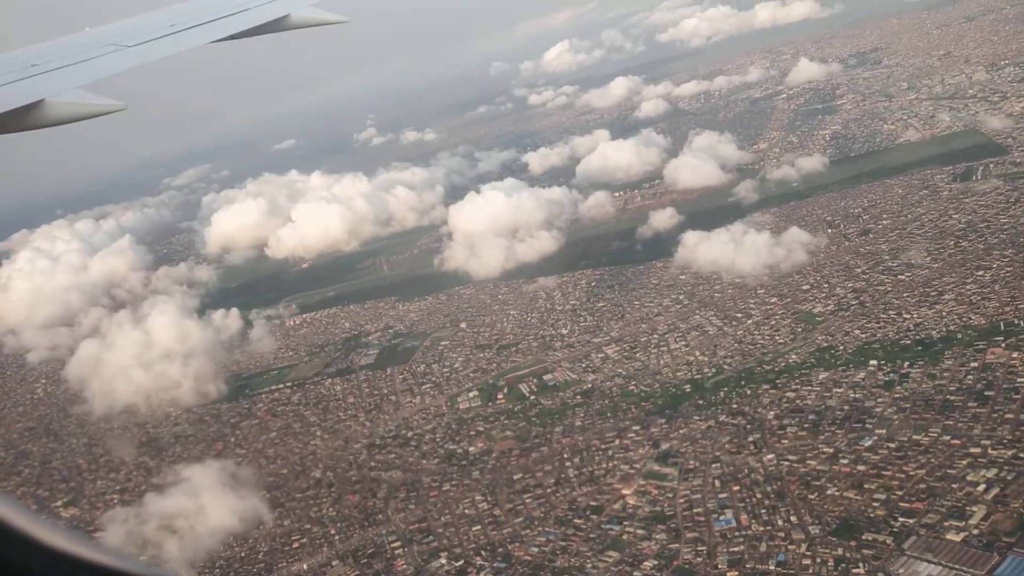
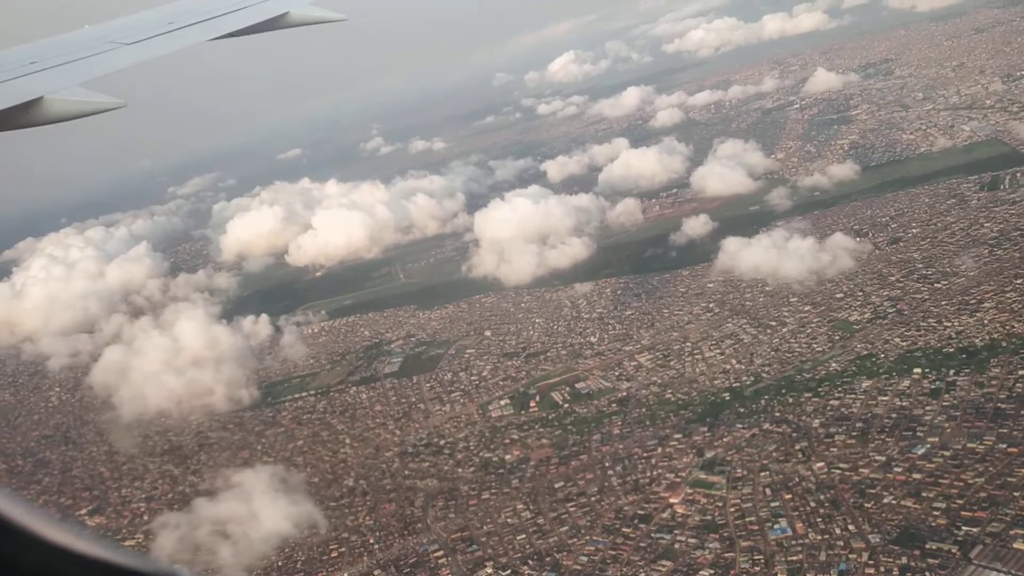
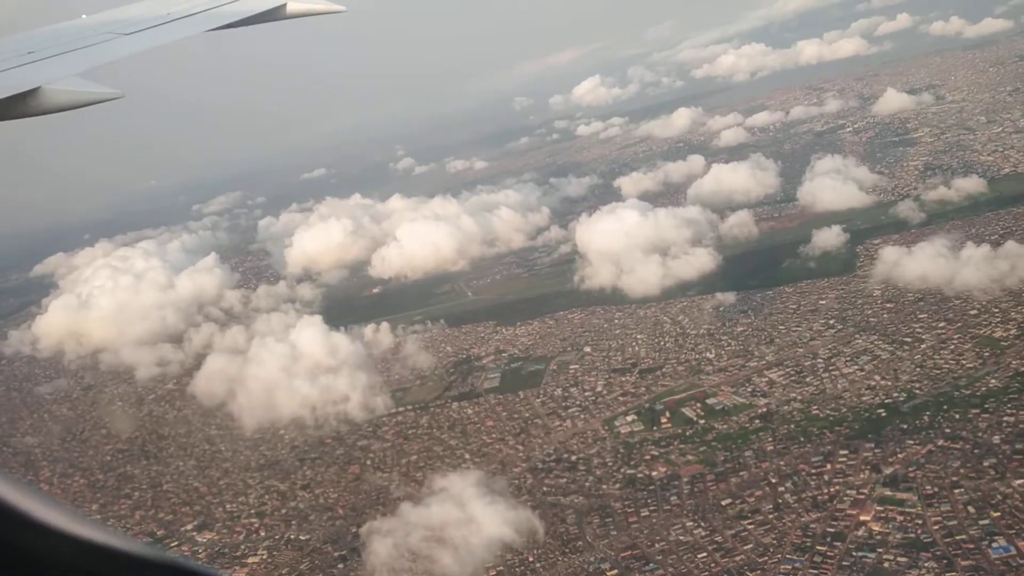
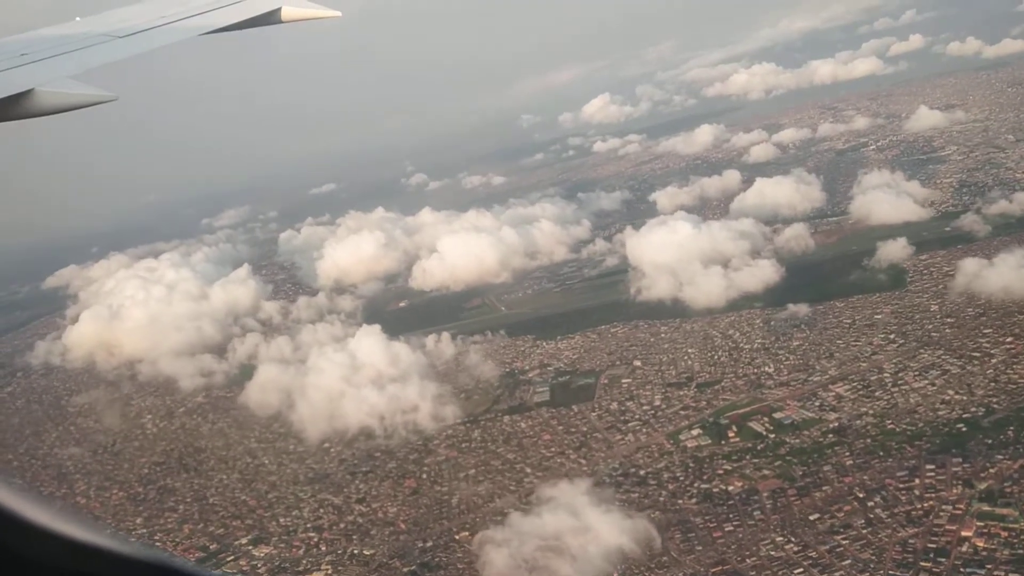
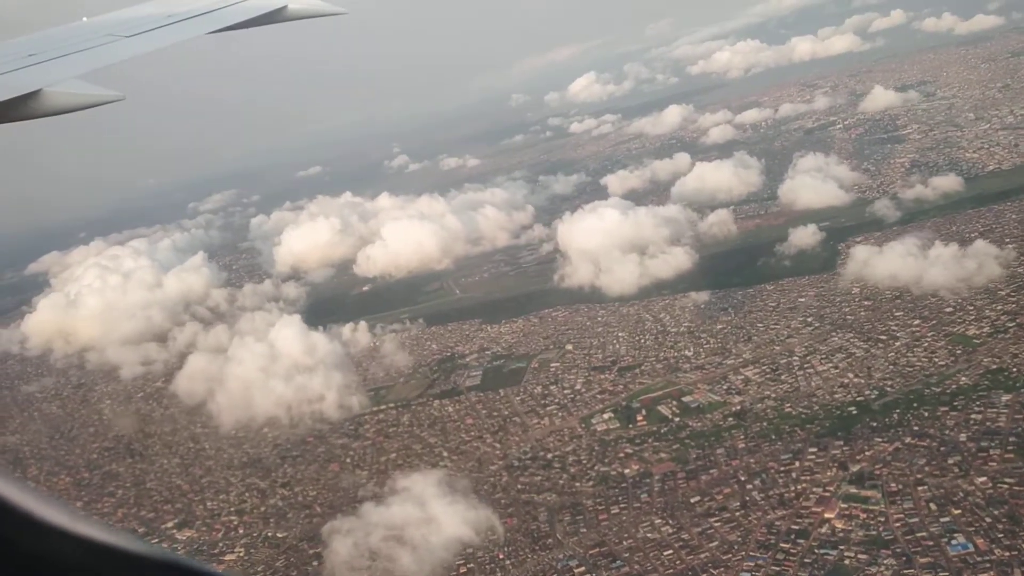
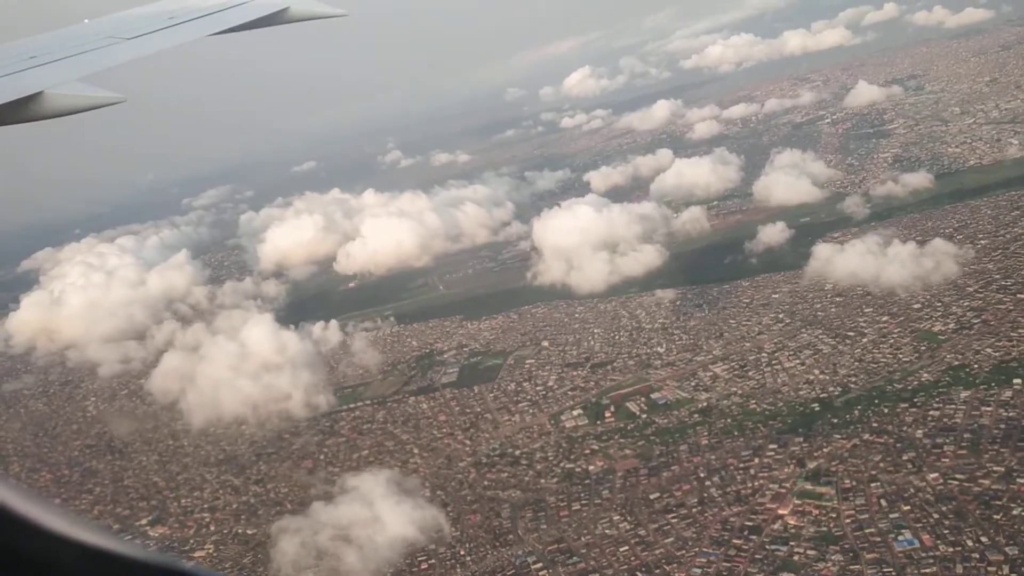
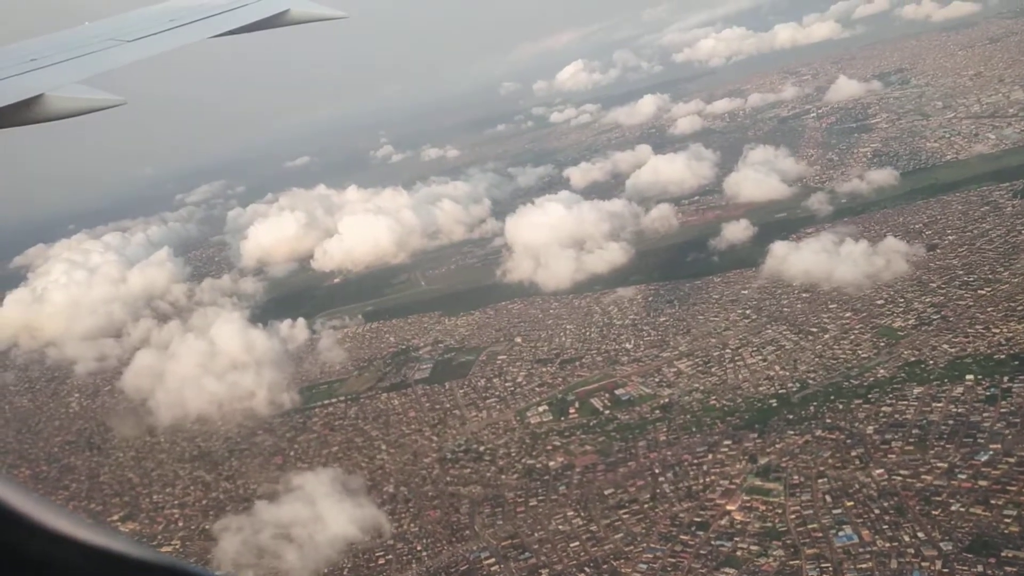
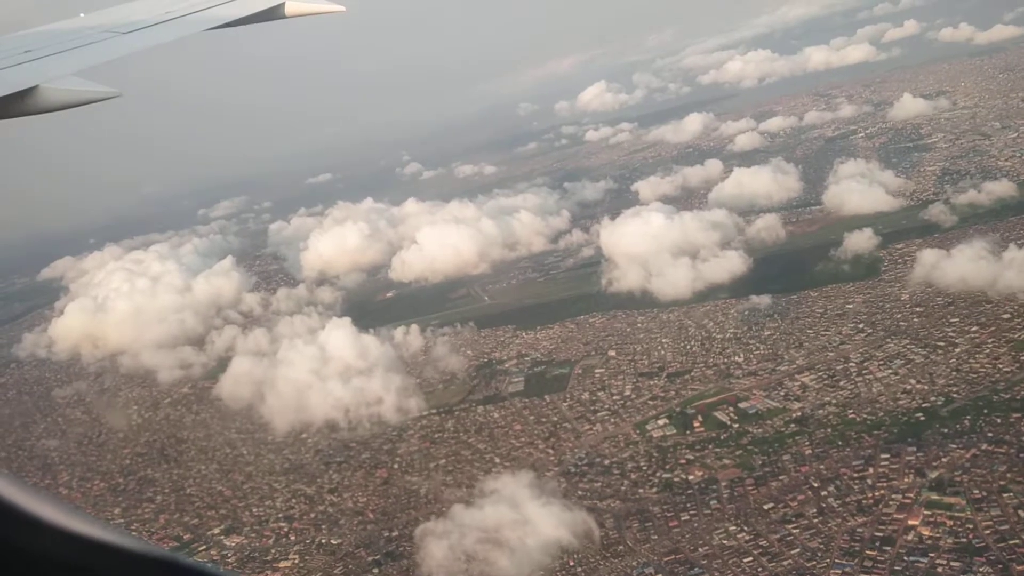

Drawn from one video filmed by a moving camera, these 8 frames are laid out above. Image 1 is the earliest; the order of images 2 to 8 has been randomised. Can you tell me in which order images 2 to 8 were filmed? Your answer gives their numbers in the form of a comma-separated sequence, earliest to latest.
2, 7, 6, 5, 3, 8, 4
